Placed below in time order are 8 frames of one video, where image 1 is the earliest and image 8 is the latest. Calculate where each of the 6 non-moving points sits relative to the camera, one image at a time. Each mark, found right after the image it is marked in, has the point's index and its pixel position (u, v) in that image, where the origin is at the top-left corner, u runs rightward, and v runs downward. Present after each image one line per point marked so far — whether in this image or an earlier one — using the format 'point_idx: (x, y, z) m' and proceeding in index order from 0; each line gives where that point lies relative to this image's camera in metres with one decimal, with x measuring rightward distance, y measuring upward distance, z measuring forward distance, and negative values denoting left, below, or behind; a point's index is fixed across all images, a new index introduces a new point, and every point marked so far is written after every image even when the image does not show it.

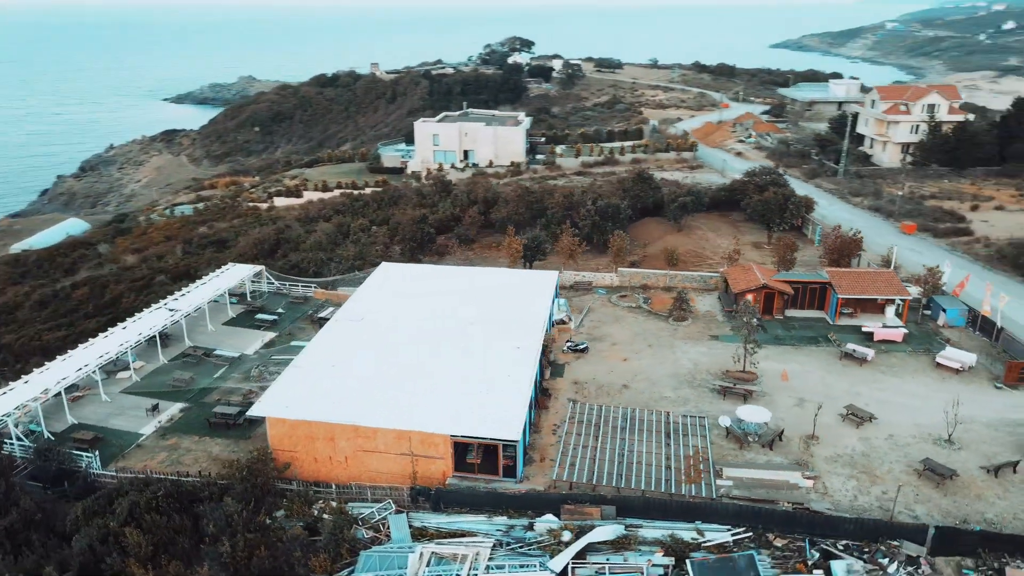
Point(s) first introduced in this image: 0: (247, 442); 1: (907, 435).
0: (-6.1, -3.6, +16.8) m
1: (+8.5, -3.1, +15.5) m
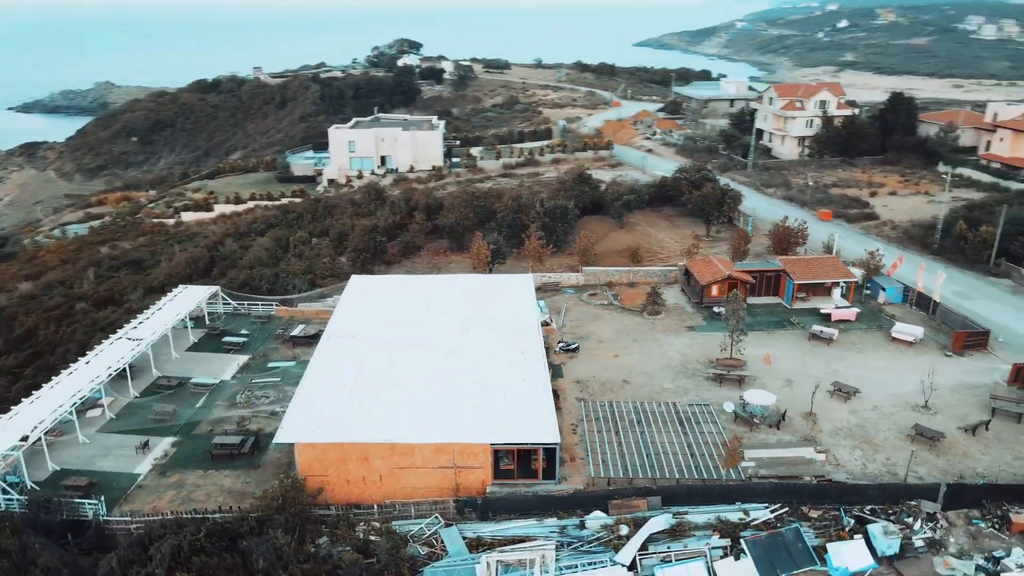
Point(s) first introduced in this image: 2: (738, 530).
0: (-5.6, -4.1, +16.1) m
1: (+9.0, -2.7, +17.1) m
2: (+4.2, -4.4, +13.2) m
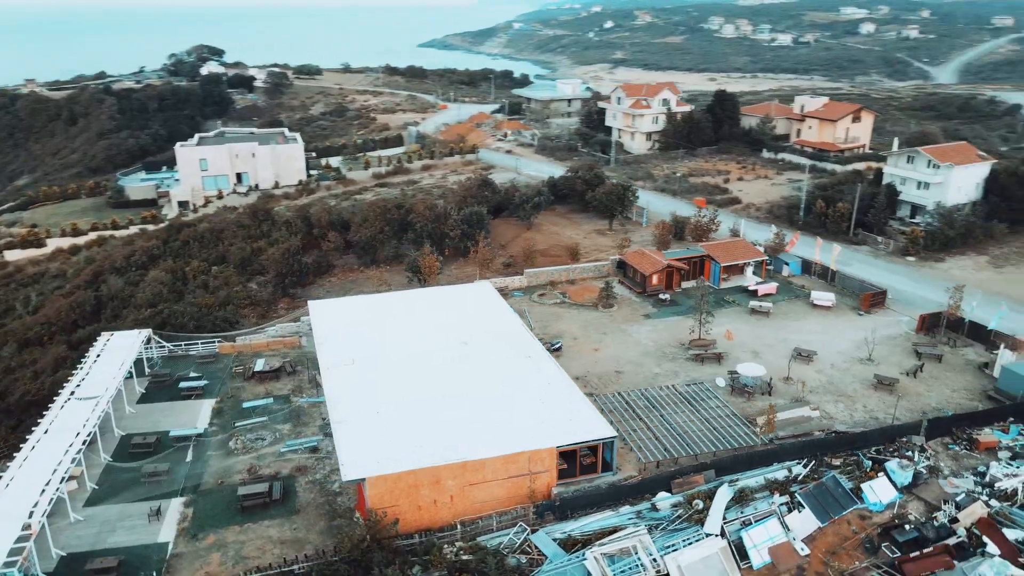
0: (-4.4, -4.8, +15.3) m
1: (+9.2, -2.0, +20.1) m
2: (+5.8, -4.1, +15.0) m
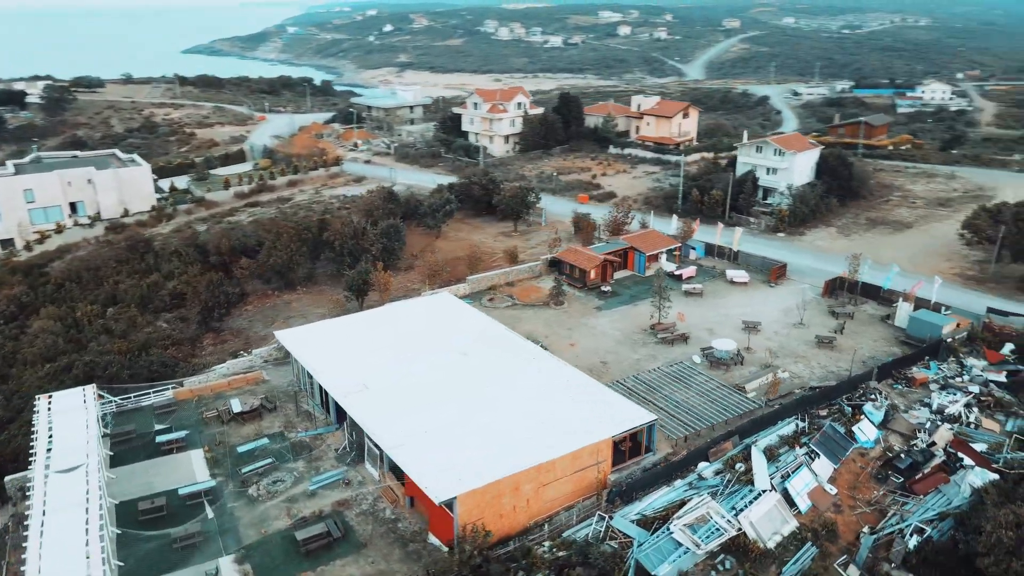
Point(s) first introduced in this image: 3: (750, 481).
0: (-2.9, -5.4, +14.8) m
1: (+8.6, -1.2, +23.0) m
2: (+6.9, -3.6, +17.3) m
3: (+5.3, -4.2, +15.9) m
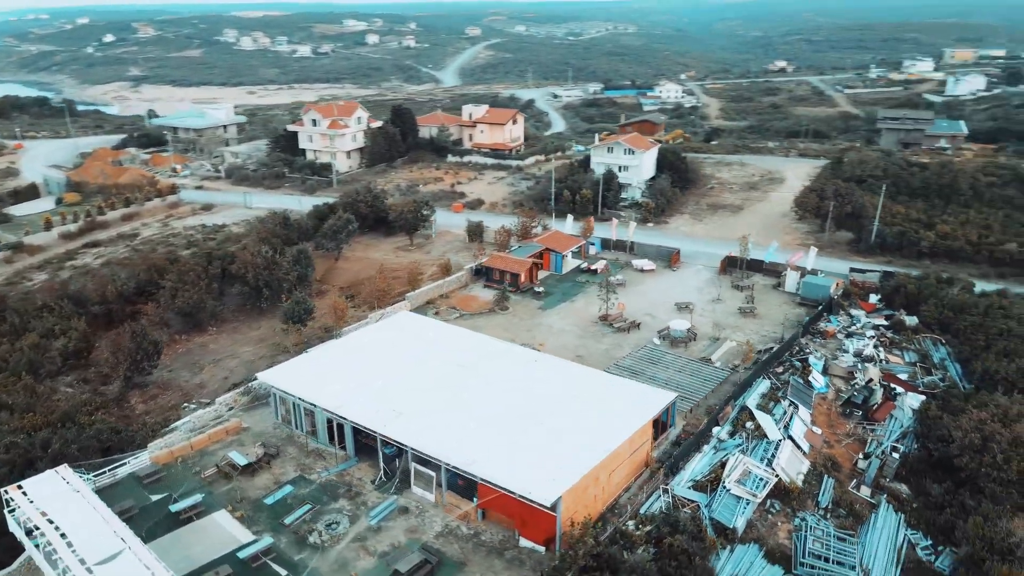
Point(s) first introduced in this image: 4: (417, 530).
0: (-0.8, -5.8, +15.0) m
1: (+7.0, -0.6, +26.3) m
2: (+7.5, -3.0, +20.4) m
3: (+6.4, -3.8, +18.5) m
4: (-2.1, -5.4, +16.1) m
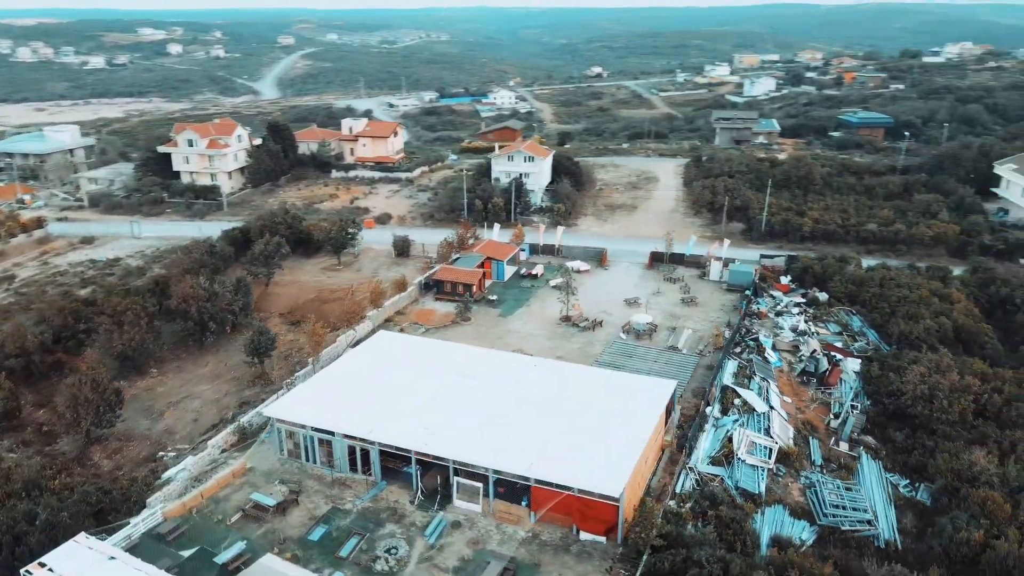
0: (+0.8, -6.0, +15.6) m
1: (+5.3, -0.4, +28.4) m
2: (+7.3, -2.6, +22.7) m
3: (+6.8, -3.5, +20.7) m
4: (-0.8, -5.7, +16.3) m
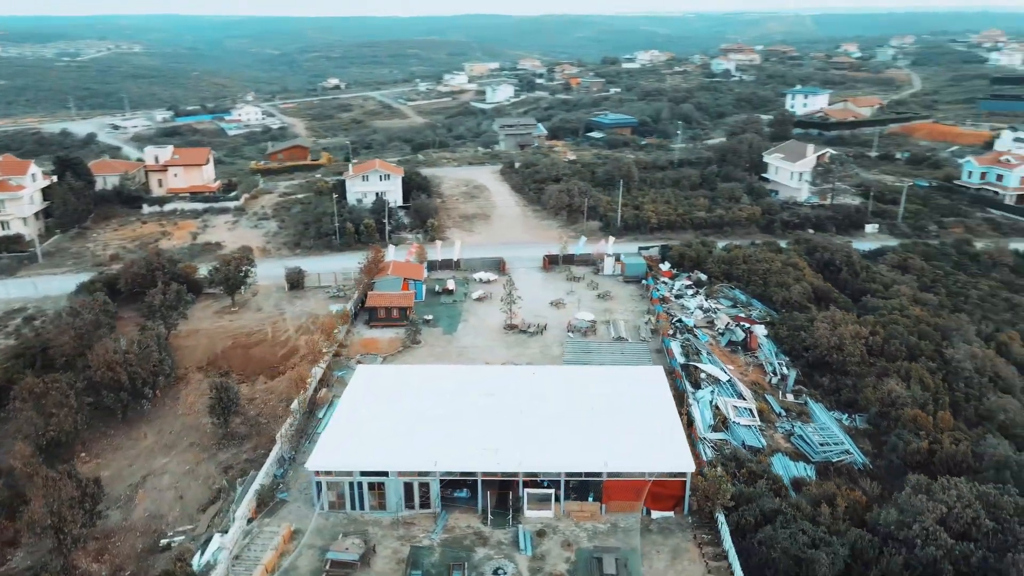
0: (+3.1, -6.1, +17.0) m
1: (+2.3, -0.4, +30.5) m
2: (+6.4, -2.2, +25.9) m
3: (+6.7, -3.0, +23.8) m
4: (+1.4, -6.0, +17.2) m
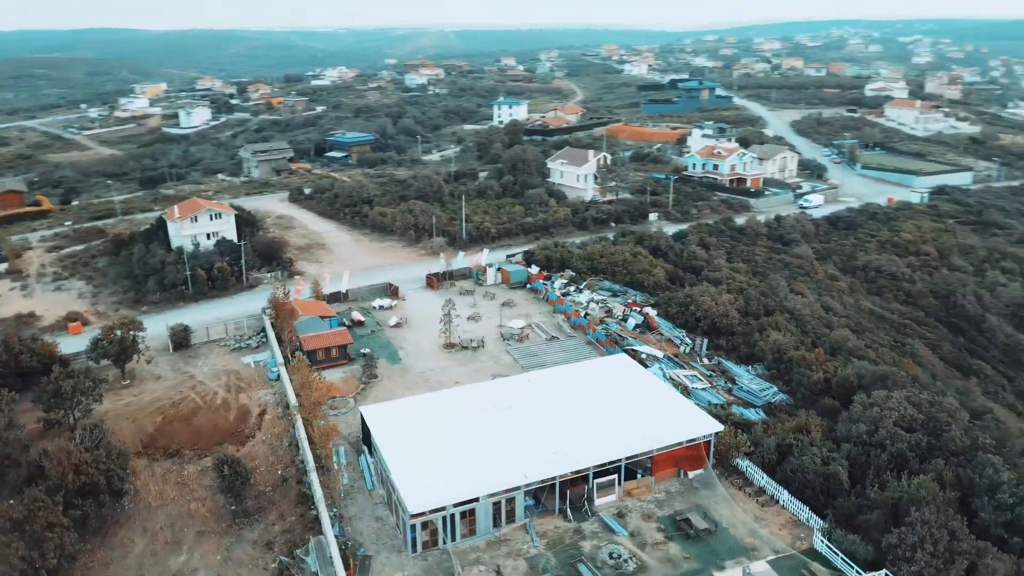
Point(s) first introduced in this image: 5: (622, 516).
0: (+5.3, -5.9, +19.9) m
1: (-1.6, -1.0, +31.9) m
2: (+4.2, -2.0, +29.3) m
3: (+5.4, -2.7, +27.5) m
4: (+3.7, -6.1, +19.4) m
5: (+2.9, -6.1, +19.3) m
